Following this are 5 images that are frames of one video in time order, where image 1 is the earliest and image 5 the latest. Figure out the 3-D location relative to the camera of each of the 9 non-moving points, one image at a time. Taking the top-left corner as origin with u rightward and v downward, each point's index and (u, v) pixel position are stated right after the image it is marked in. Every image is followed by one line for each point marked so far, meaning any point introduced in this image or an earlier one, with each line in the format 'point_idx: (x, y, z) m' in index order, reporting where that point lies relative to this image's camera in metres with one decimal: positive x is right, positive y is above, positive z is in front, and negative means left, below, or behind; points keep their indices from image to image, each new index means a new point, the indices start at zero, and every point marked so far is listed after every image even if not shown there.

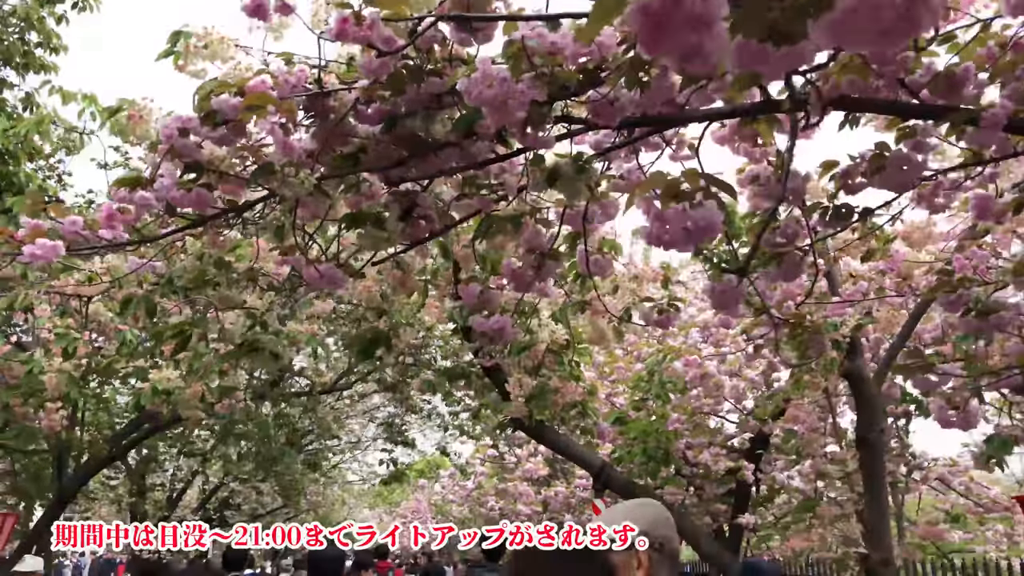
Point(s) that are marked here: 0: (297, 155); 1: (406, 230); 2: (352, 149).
0: (-0.9, +0.6, +3.5) m
1: (-0.5, +0.3, +3.8) m
2: (-0.7, +0.6, +3.5) m
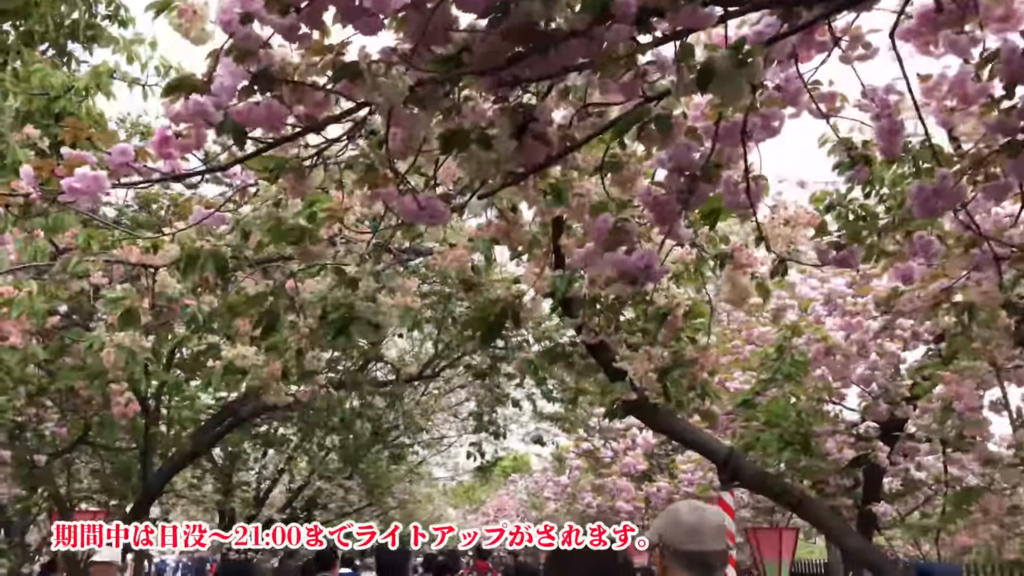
0: (-0.4, +0.8, +2.8) m
1: (0.0, +0.5, +3.1) m
2: (-0.2, +0.8, +2.8) m
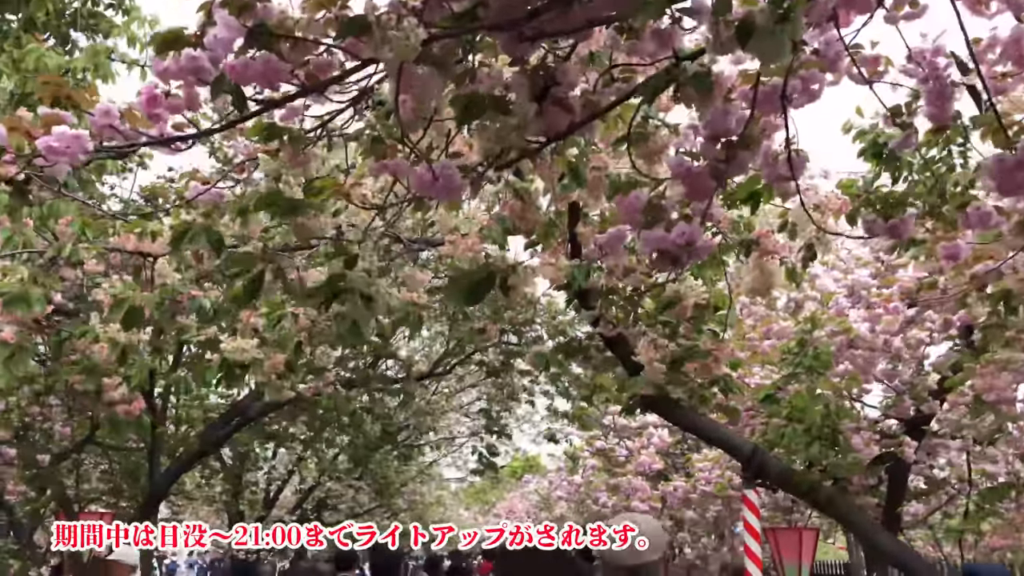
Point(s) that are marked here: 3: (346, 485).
0: (-0.4, +0.8, +2.6) m
1: (+0.1, +0.6, +2.8) m
2: (-0.1, +0.9, +2.6) m
3: (-3.4, -4.0, +17.2) m
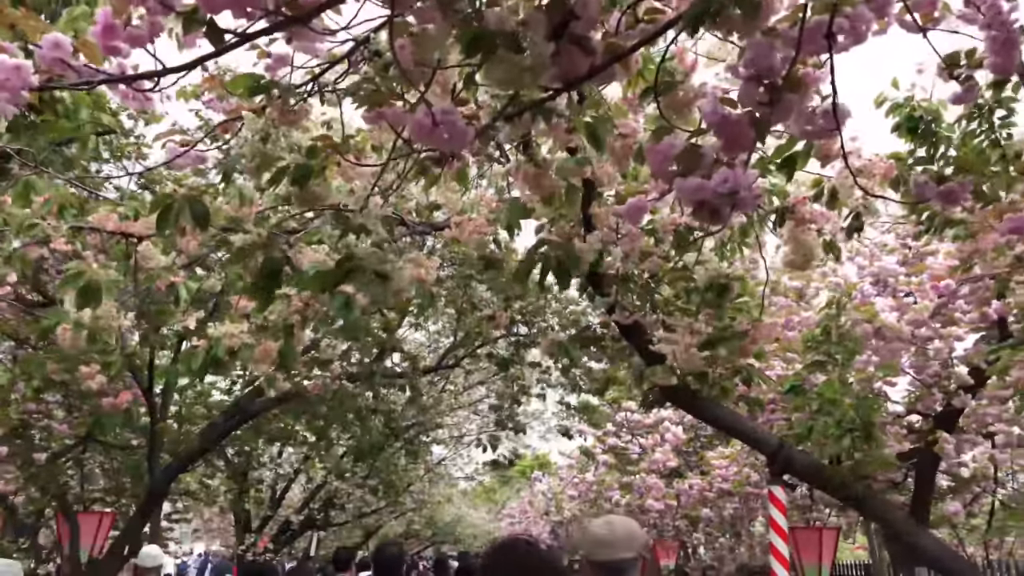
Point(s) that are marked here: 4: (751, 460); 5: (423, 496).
0: (-0.3, +0.9, +2.2) m
1: (+0.1, +0.7, +2.5) m
2: (-0.1, +1.0, +2.2) m
3: (-3.2, -3.9, +16.9) m
4: (+3.0, -2.1, +10.5) m
5: (-2.1, -4.9, +19.7) m
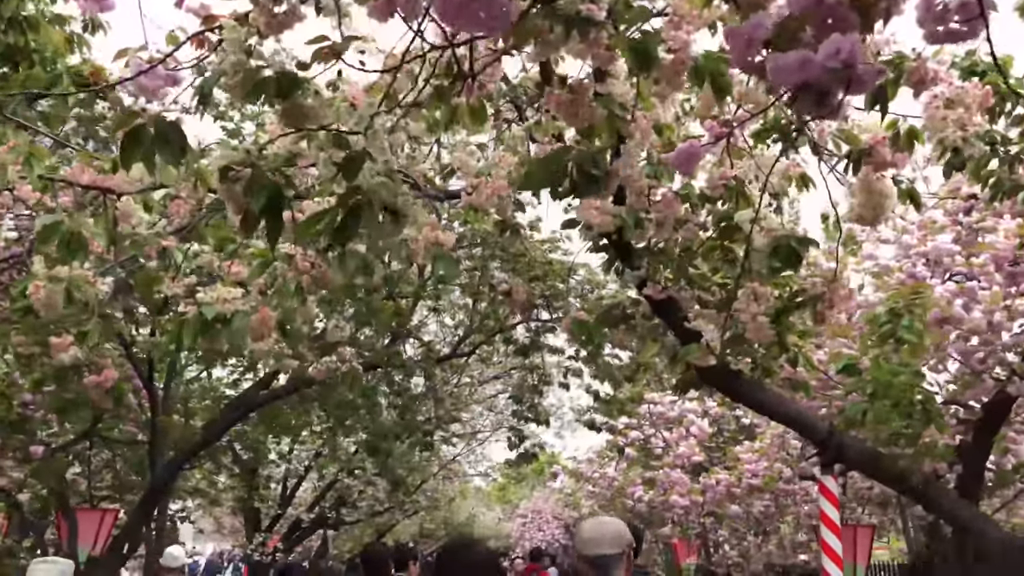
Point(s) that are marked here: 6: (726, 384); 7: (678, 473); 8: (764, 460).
0: (-0.2, +1.1, +1.7) m
1: (+0.2, +0.8, +2.0) m
2: (0.0, +1.1, +1.7) m
3: (-2.9, -3.7, +16.4) m
4: (+3.2, -2.0, +9.9) m
5: (-1.7, -4.7, +19.2) m
6: (+1.3, -0.6, +5.3) m
7: (+2.2, -2.4, +11.1) m
8: (+3.0, -2.0, +10.1) m
